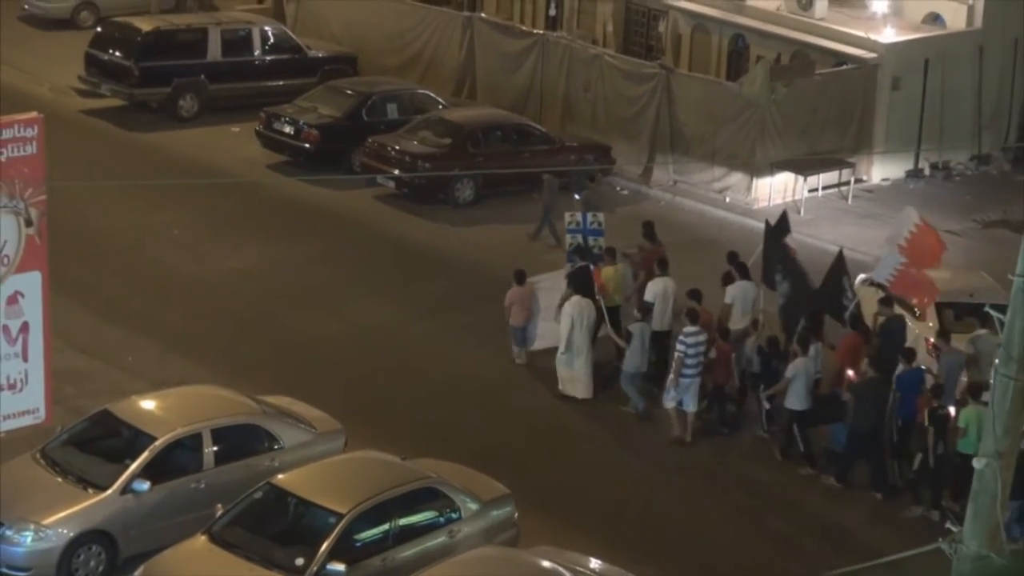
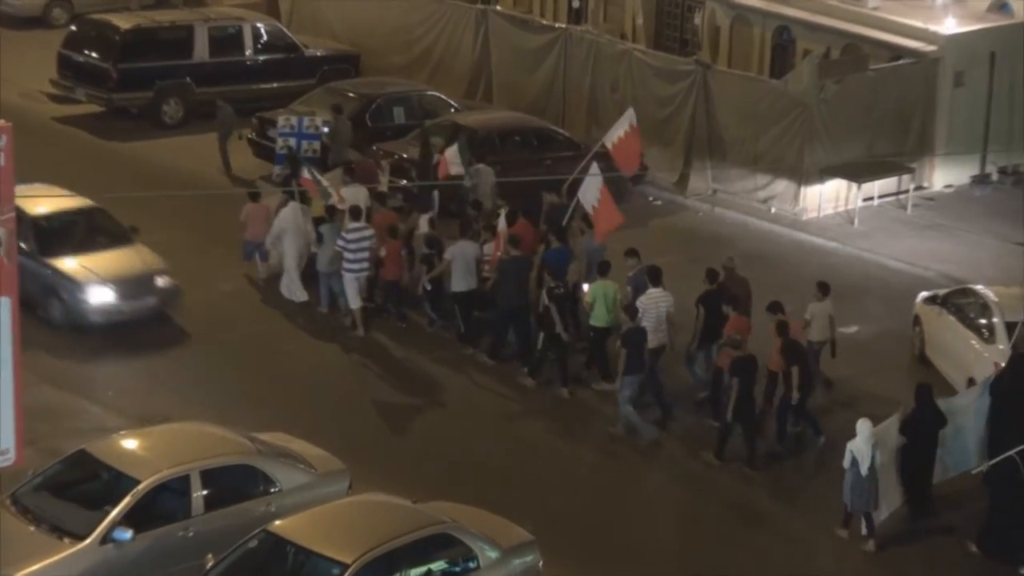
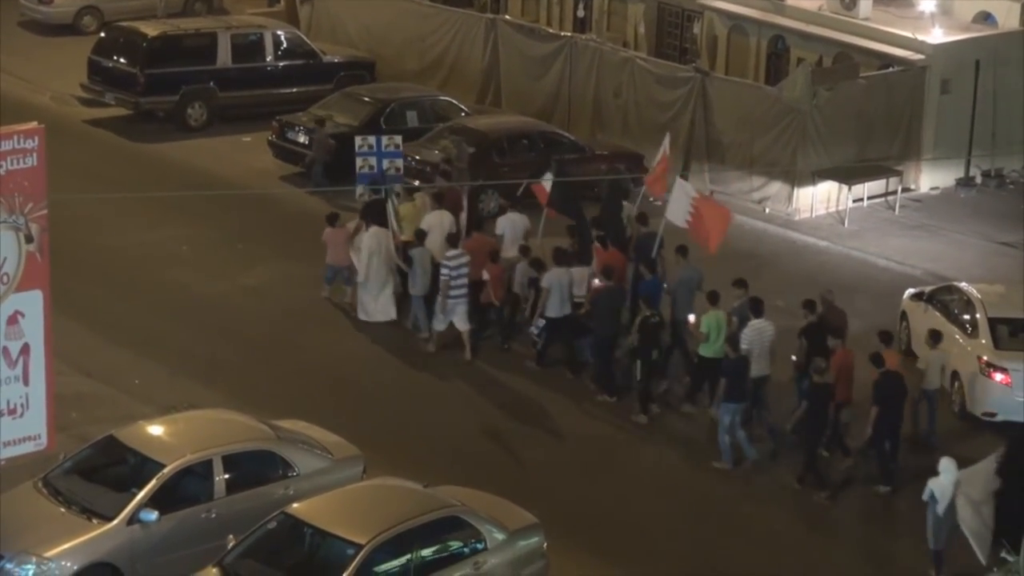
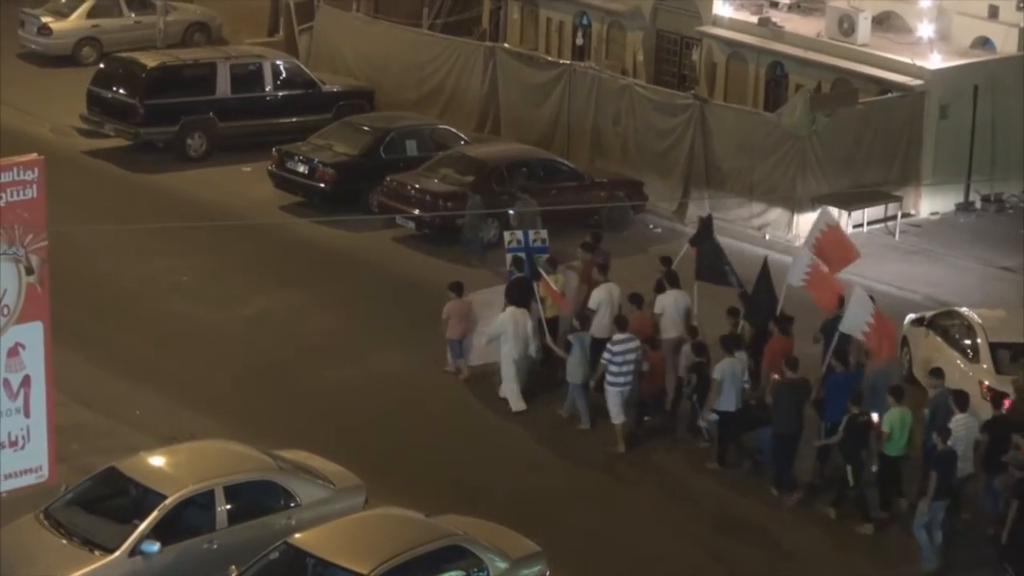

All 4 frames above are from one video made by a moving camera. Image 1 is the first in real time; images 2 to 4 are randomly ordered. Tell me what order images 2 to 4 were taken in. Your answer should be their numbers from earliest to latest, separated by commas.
4, 3, 2
